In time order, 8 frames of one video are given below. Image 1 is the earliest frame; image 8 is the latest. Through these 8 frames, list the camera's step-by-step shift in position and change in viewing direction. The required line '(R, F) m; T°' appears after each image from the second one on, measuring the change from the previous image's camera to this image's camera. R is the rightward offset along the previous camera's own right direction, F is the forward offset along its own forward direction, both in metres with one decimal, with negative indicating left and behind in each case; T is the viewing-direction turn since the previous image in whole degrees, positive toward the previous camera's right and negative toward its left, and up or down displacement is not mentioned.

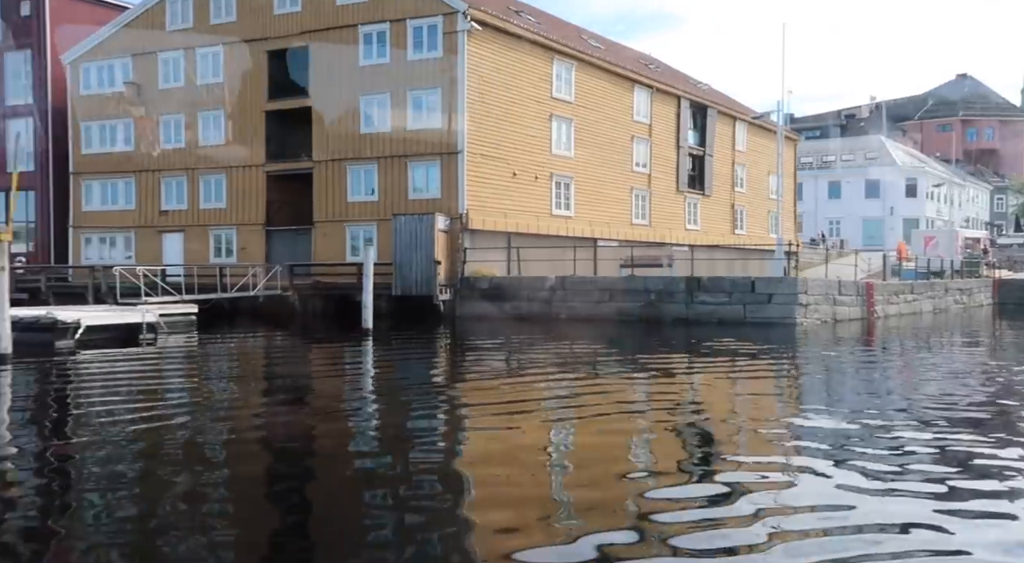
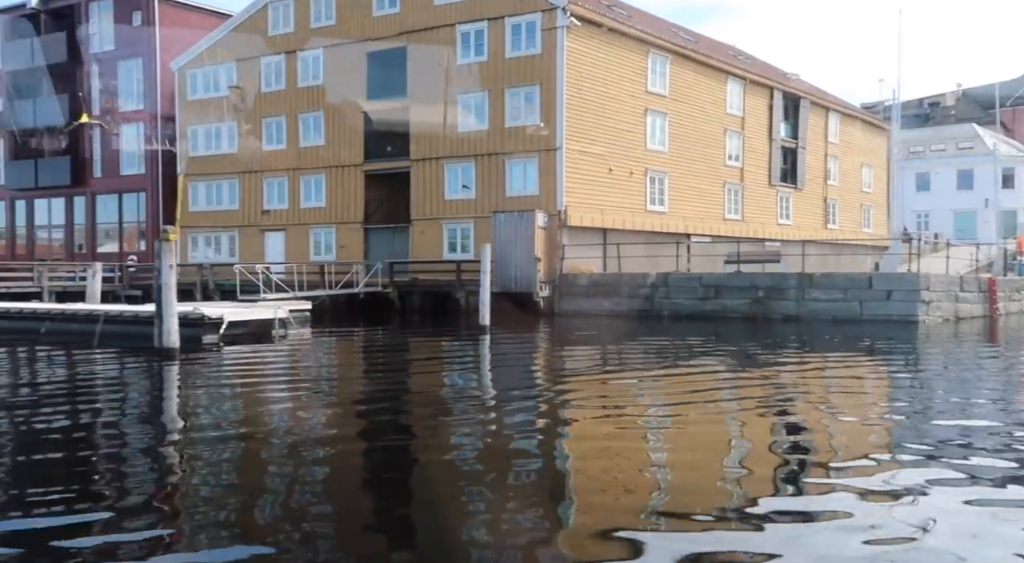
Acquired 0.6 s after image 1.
(-0.1, 0.0) m; -5°
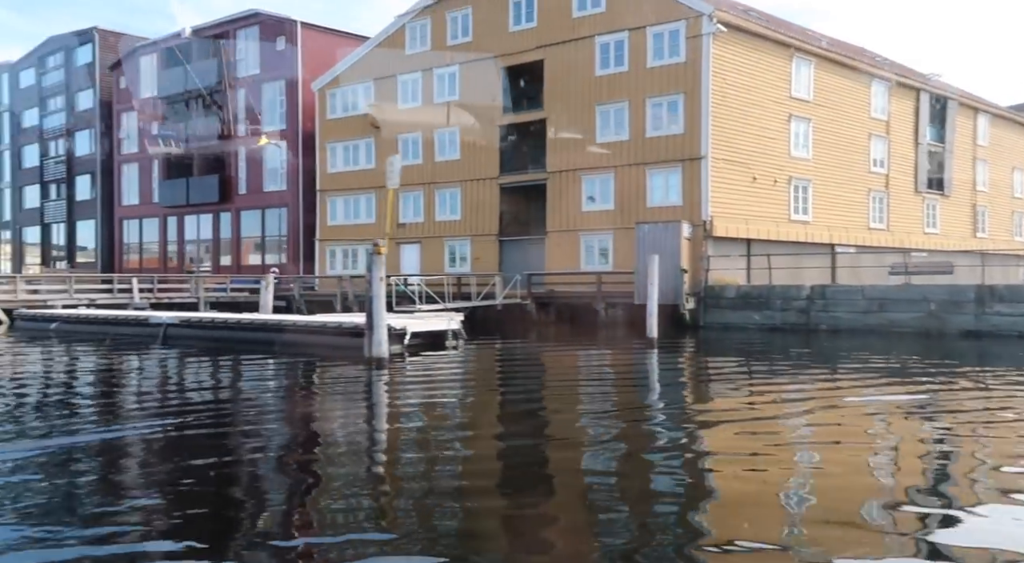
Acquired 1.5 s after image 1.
(-0.2, +0.1) m; -8°
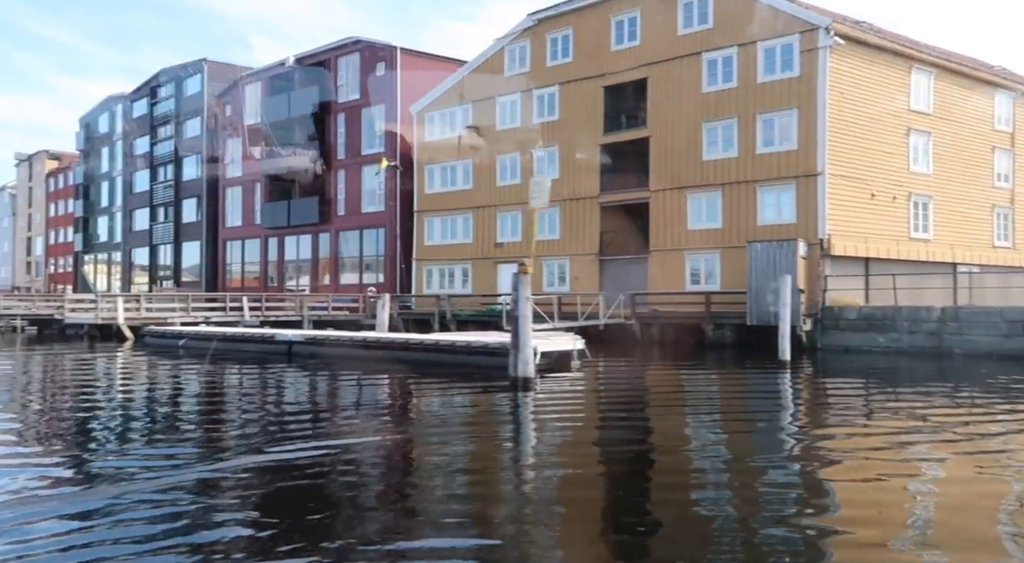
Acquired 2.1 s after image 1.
(-0.2, +0.1) m; -6°
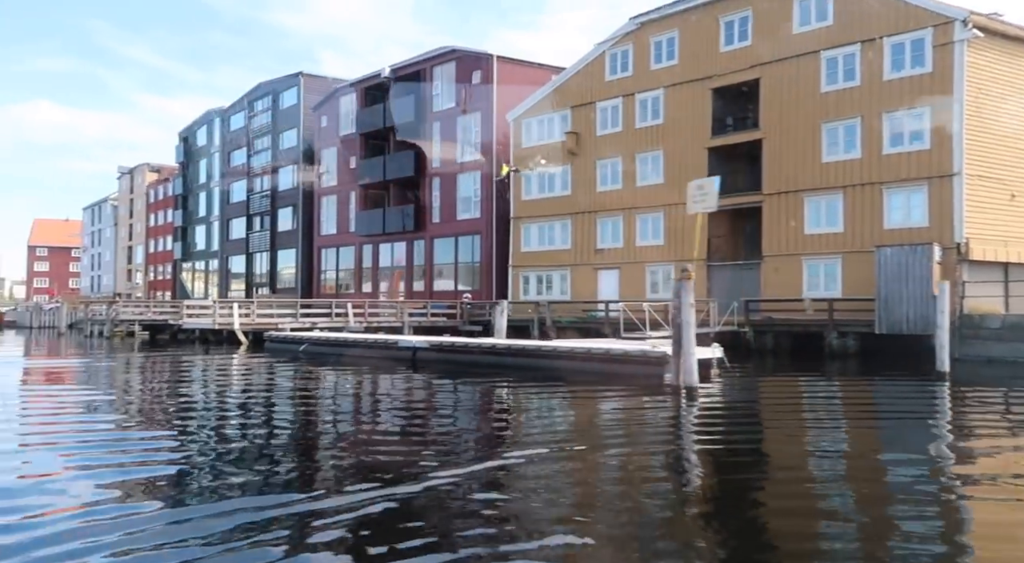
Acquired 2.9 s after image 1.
(-0.4, +0.2) m; -6°
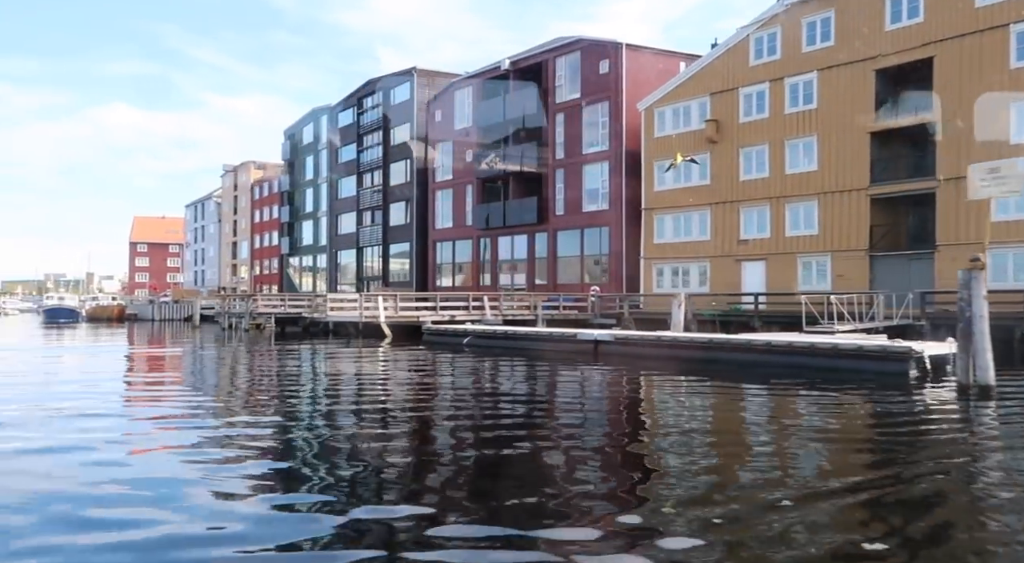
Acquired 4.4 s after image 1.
(-0.7, +0.1) m; -8°
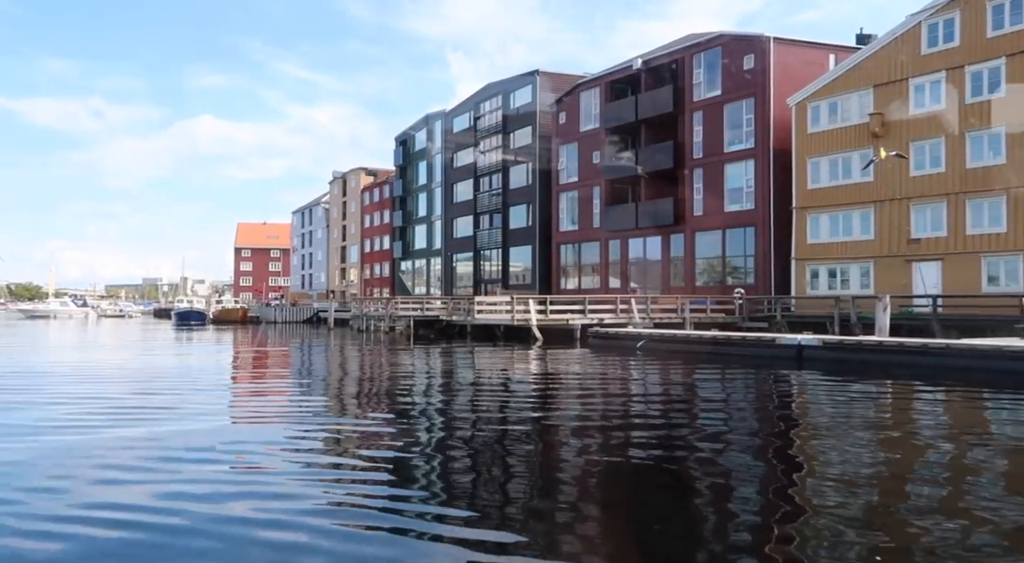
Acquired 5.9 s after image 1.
(-0.7, +0.3) m; -8°
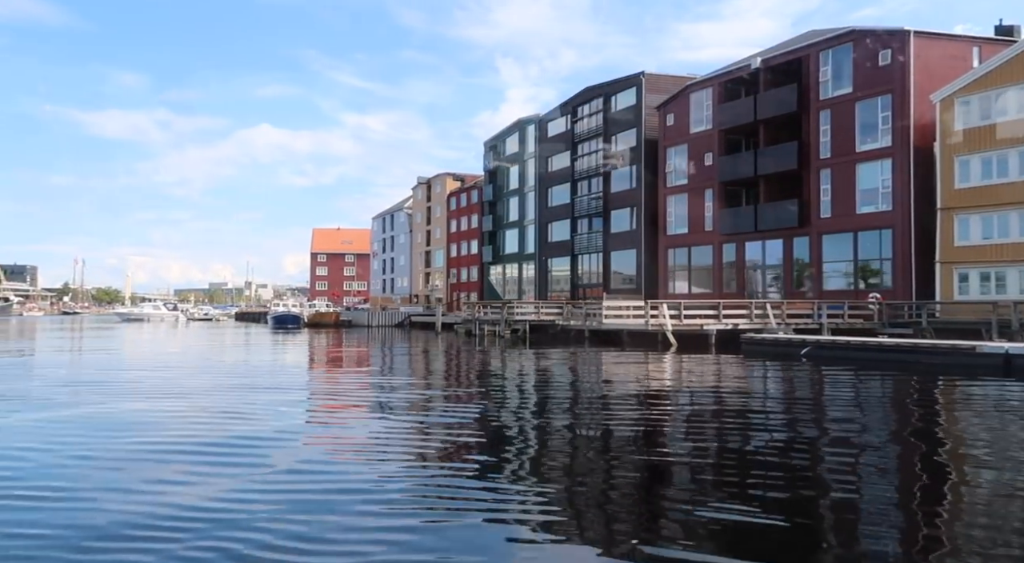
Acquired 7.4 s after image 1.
(-0.7, +0.1) m; -7°
